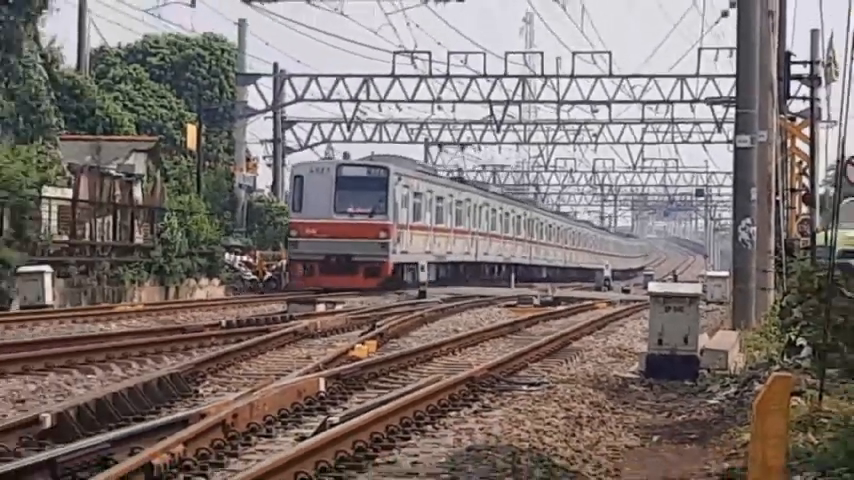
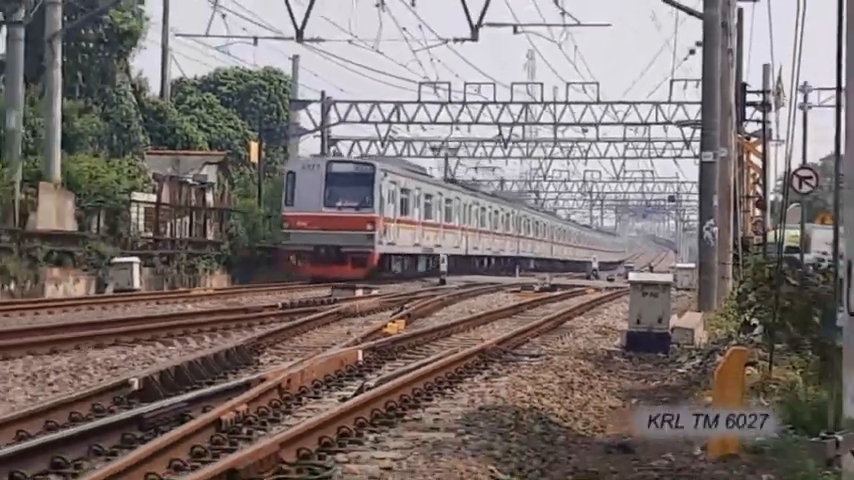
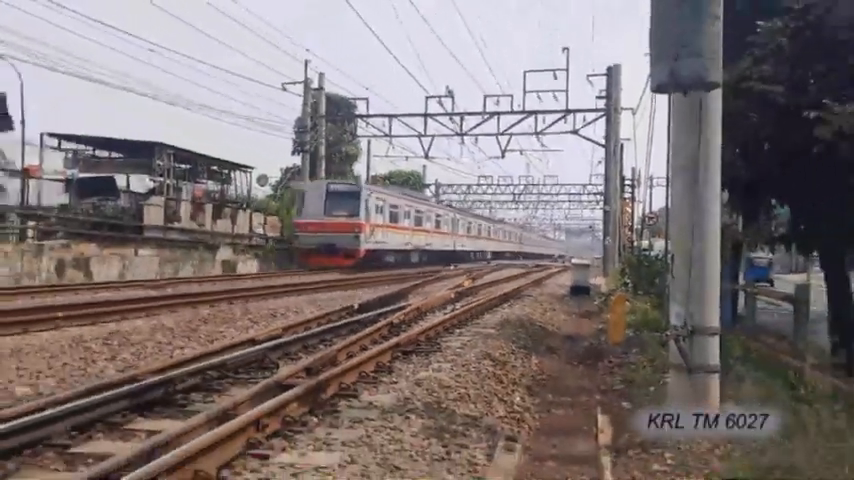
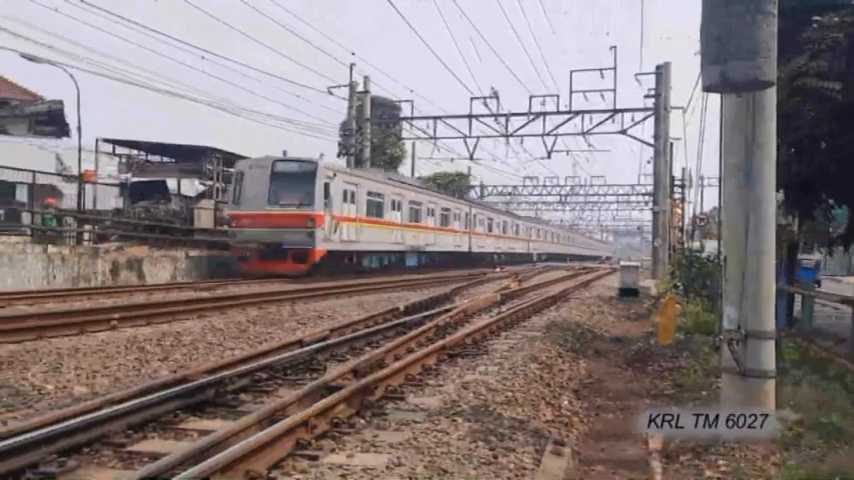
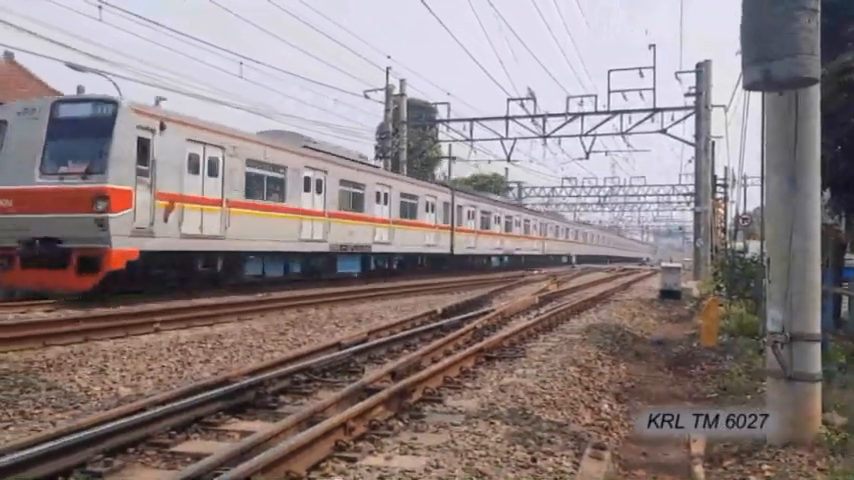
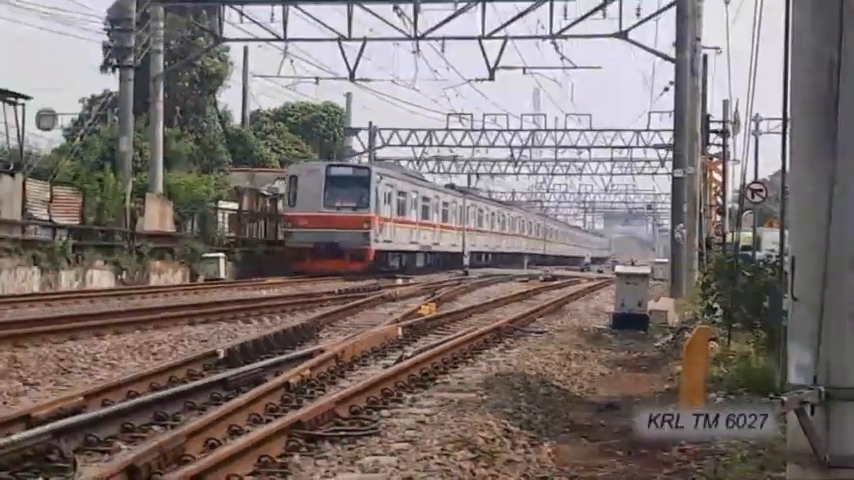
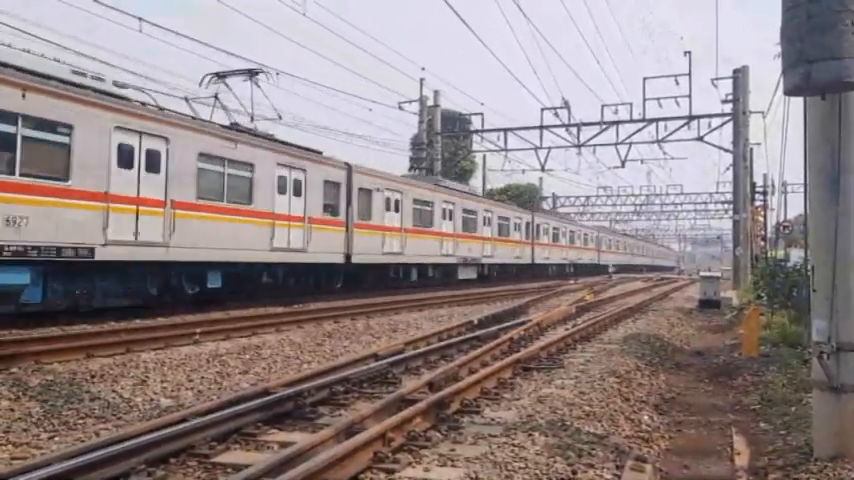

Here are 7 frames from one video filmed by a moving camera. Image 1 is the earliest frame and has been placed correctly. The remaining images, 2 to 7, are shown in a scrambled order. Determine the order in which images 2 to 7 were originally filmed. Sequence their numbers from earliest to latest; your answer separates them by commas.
2, 6, 3, 4, 5, 7
